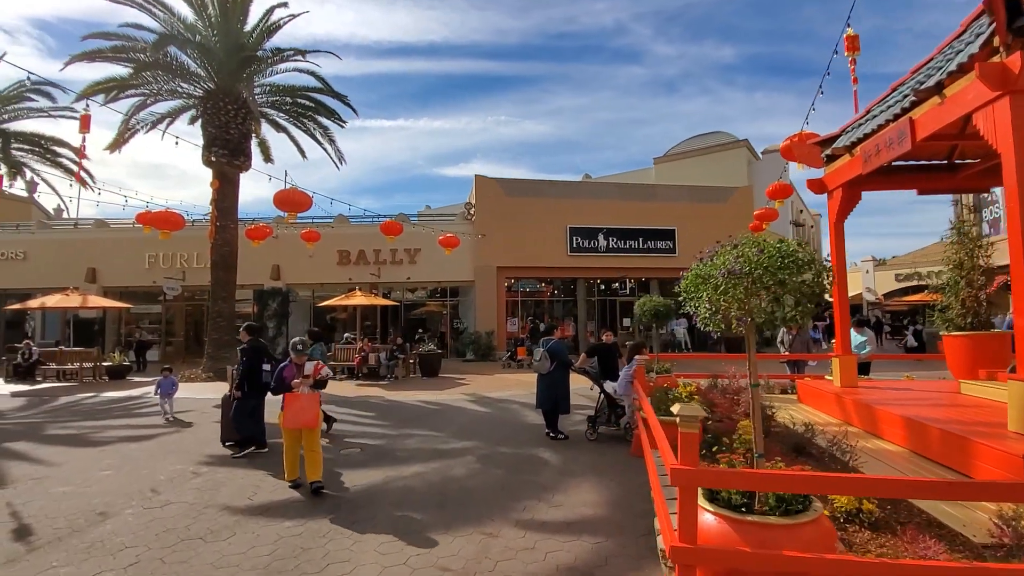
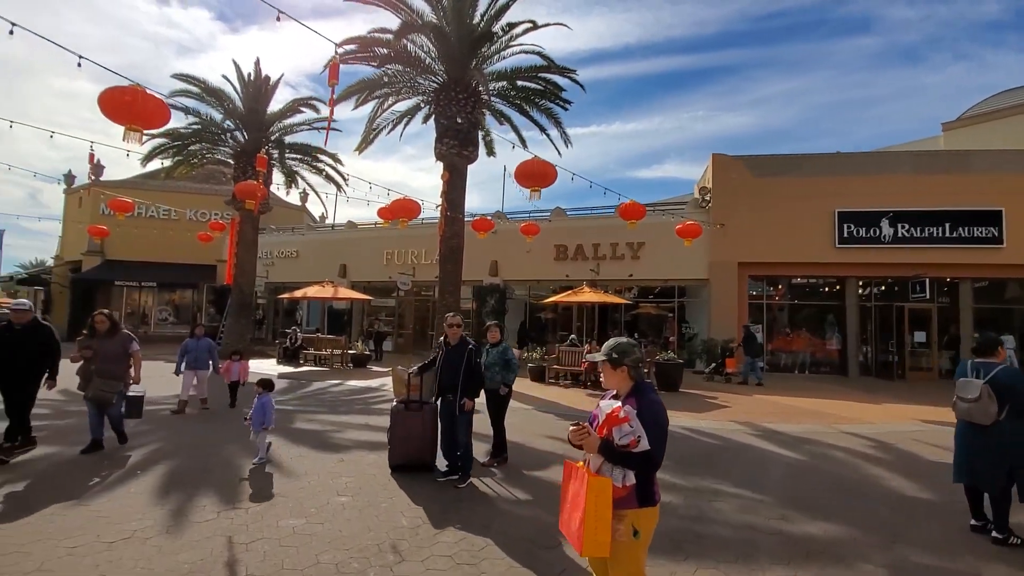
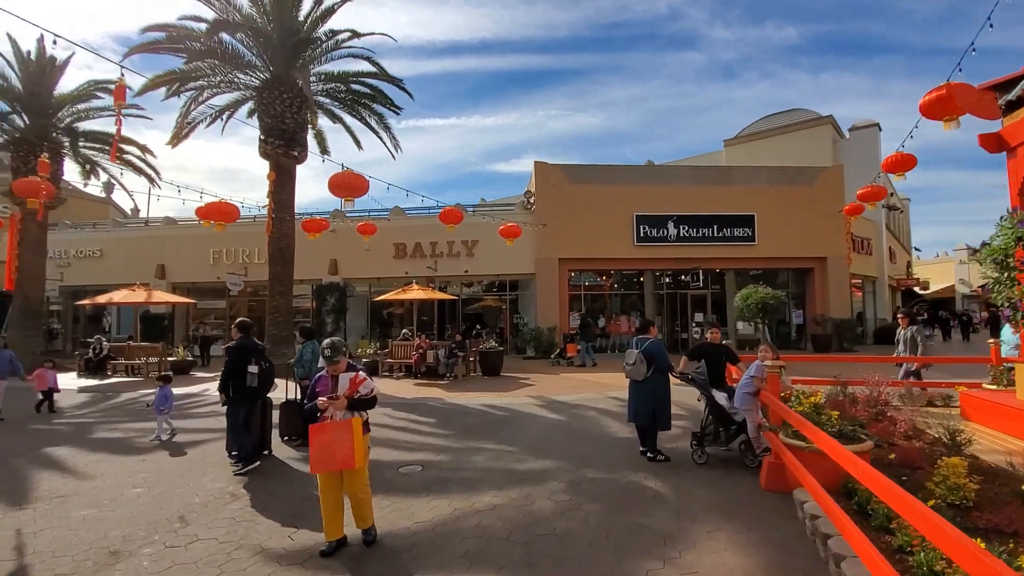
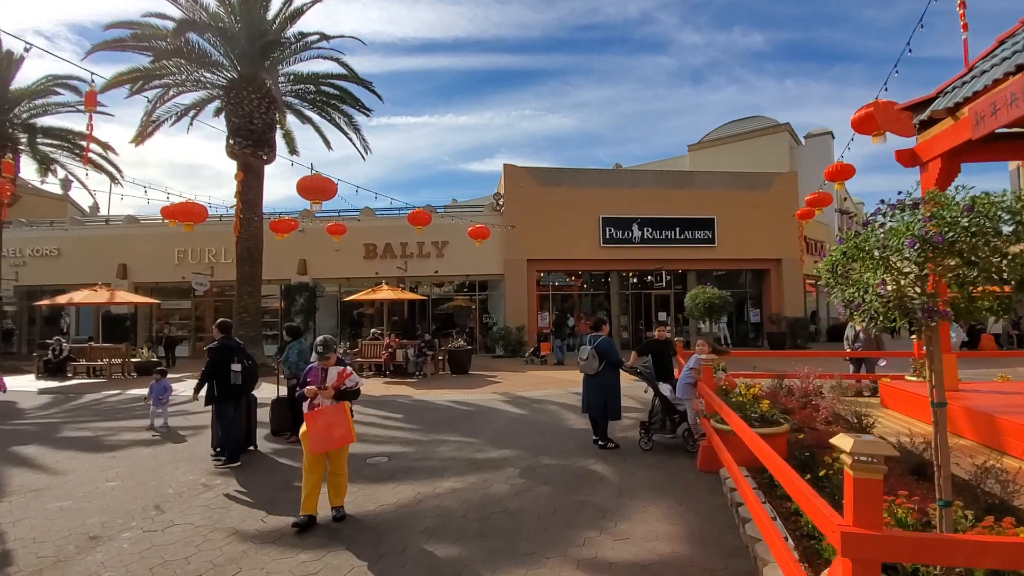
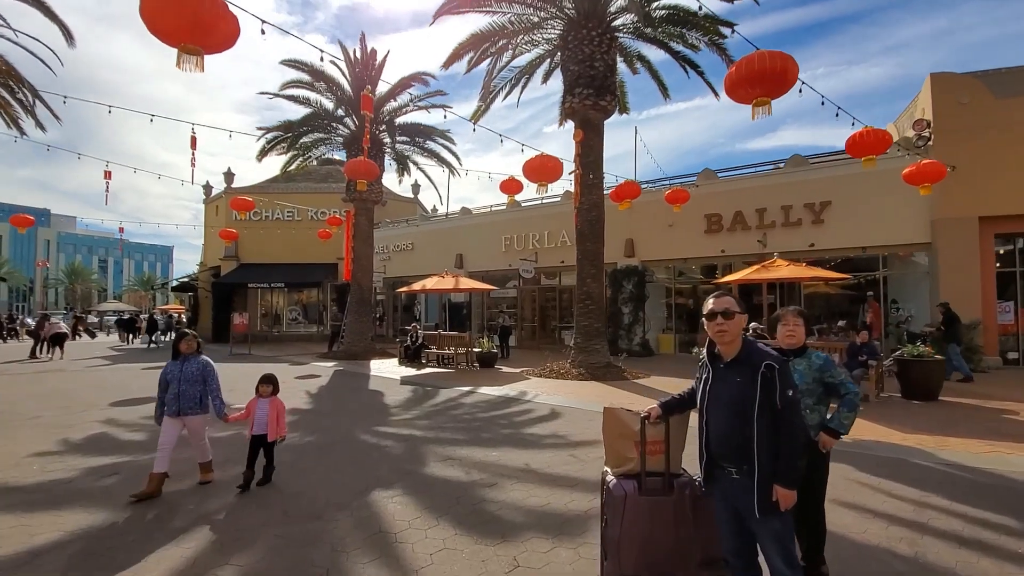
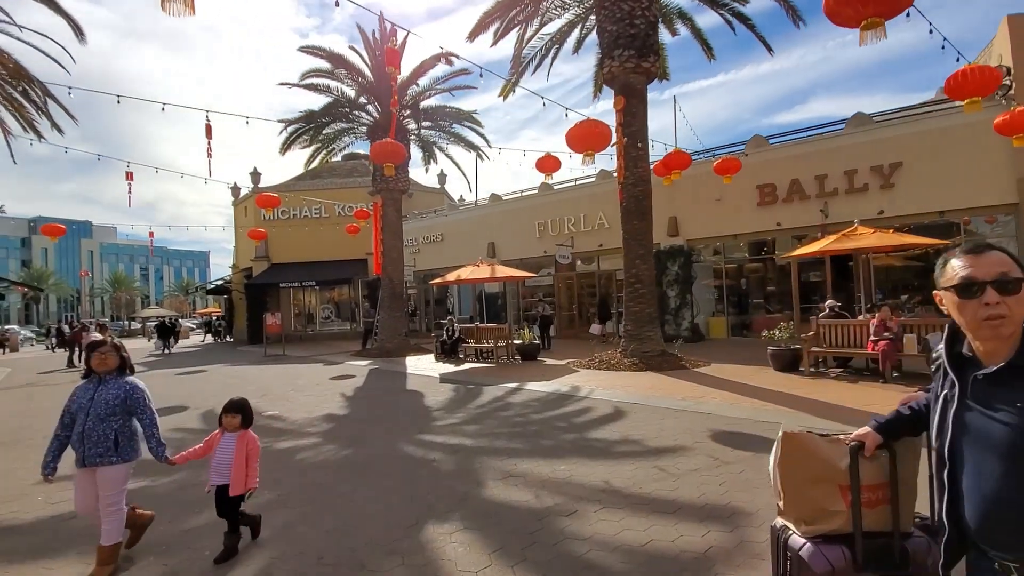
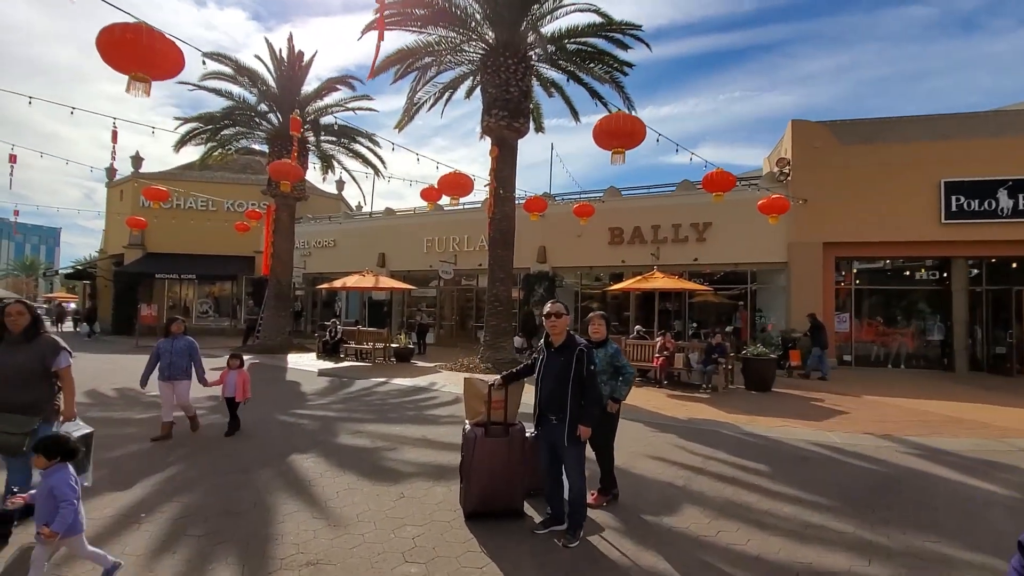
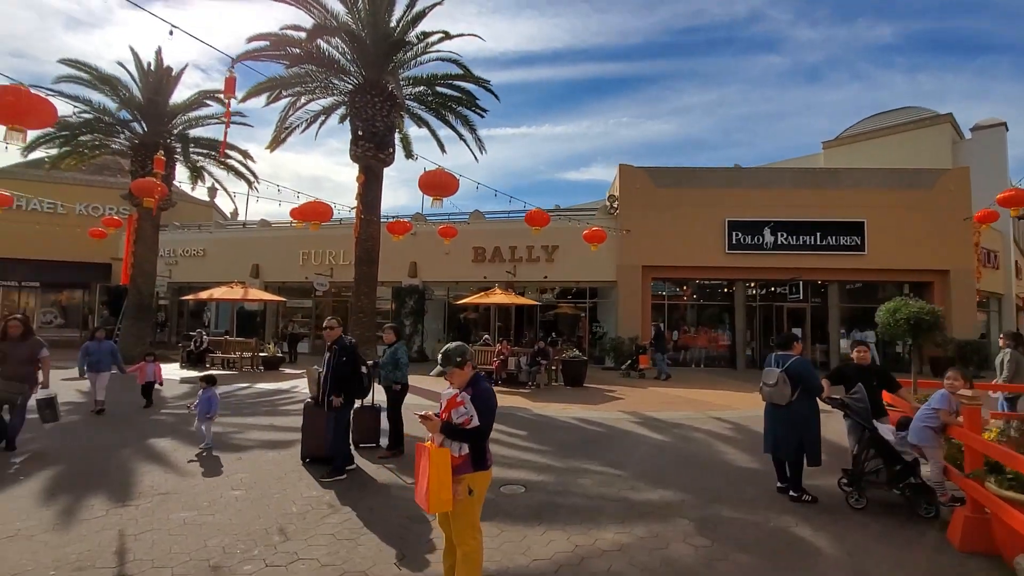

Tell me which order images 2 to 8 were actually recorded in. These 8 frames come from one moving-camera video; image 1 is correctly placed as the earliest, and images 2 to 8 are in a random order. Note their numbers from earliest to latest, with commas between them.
4, 3, 8, 2, 7, 5, 6
